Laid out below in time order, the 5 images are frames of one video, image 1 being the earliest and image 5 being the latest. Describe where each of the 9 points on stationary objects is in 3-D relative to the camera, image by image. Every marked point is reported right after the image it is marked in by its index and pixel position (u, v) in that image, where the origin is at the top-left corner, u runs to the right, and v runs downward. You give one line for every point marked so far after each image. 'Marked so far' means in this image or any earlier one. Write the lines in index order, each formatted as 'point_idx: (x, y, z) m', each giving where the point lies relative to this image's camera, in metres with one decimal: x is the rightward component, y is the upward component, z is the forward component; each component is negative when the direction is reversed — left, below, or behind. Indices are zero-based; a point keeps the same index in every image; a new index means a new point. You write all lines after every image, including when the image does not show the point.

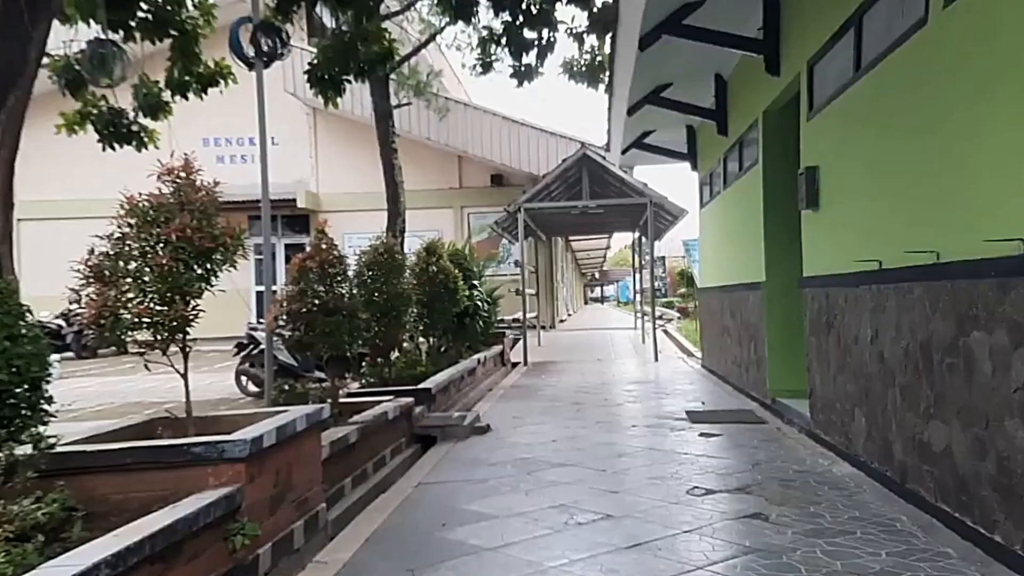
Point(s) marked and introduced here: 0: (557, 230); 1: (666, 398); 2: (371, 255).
0: (+1.0, +1.4, +15.4) m
1: (+1.8, -1.3, +7.9) m
2: (-1.5, +0.3, +7.0) m
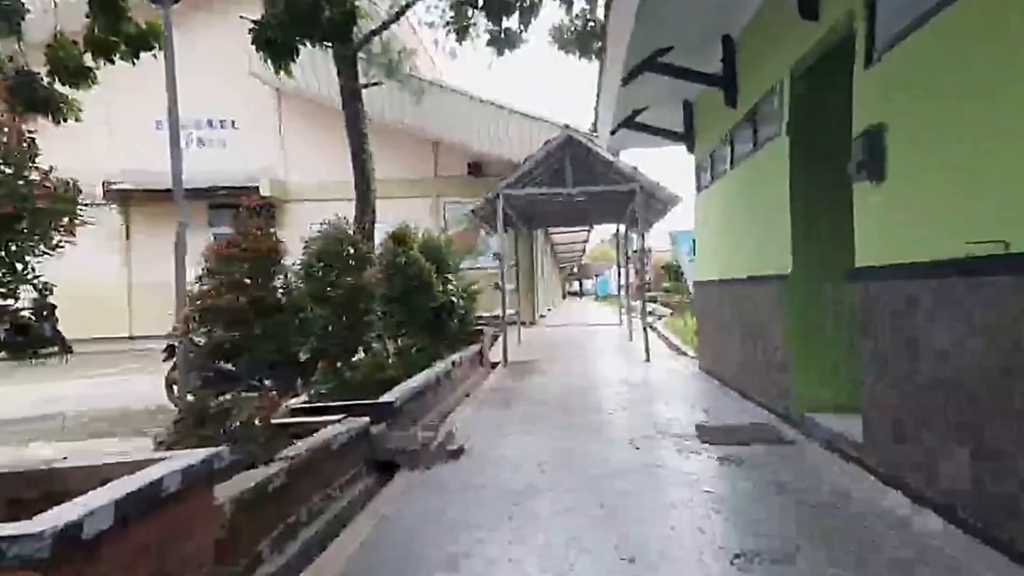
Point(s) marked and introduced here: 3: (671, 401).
0: (+0.6, +1.5, +14.4) m
1: (+1.5, -1.2, +6.9) m
2: (-1.7, +0.4, +5.9) m
3: (+1.6, -1.2, +6.9) m
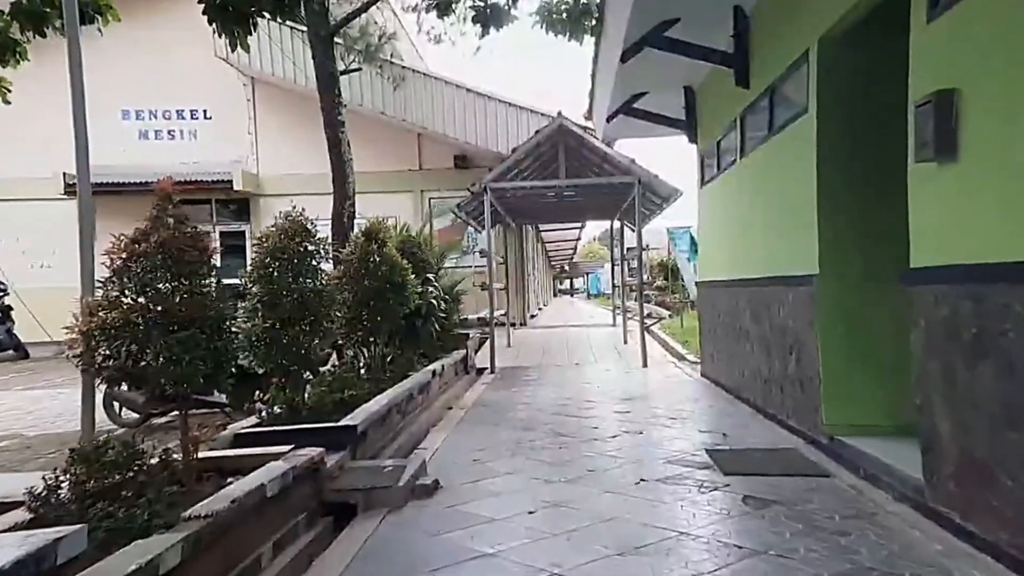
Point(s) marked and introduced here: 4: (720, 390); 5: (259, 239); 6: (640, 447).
0: (+0.3, +1.5, +13.6) m
1: (+1.4, -1.2, +6.2) m
2: (-1.8, +0.4, +5.1) m
3: (+1.5, -1.2, +6.2) m
4: (+2.3, -1.2, +7.3) m
5: (-2.0, +0.4, +5.2) m
6: (+1.0, -1.3, +5.2) m
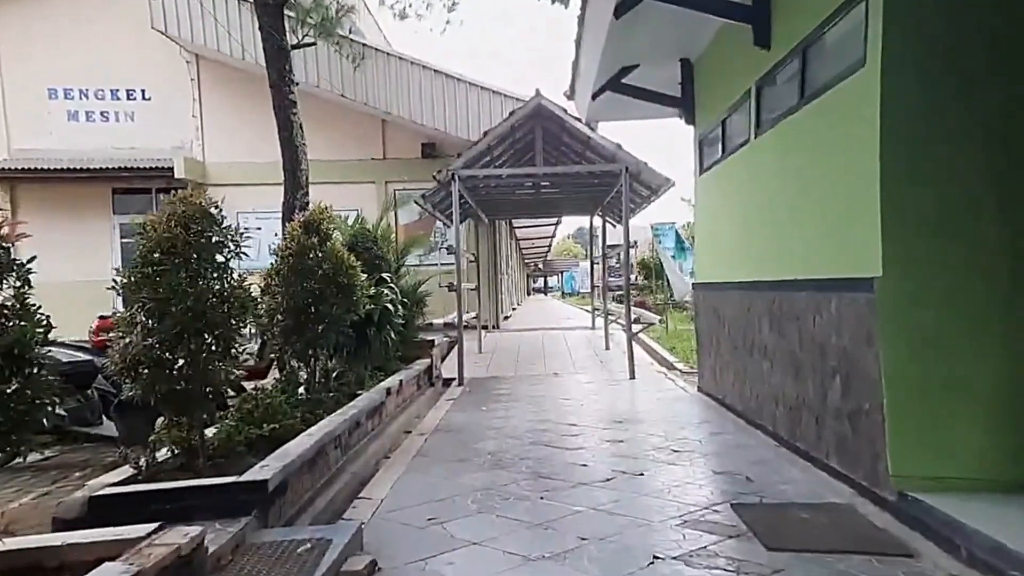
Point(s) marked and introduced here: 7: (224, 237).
0: (-0.2, +1.5, +12.4) m
1: (+1.2, -1.3, +5.0) m
2: (-2.0, +0.4, +3.9) m
3: (+1.2, -1.3, +5.1) m
4: (+2.0, -1.2, +6.2) m
5: (-2.2, +0.4, +3.9) m
6: (+0.8, -1.3, +4.0) m
7: (-1.7, +0.3, +3.9) m
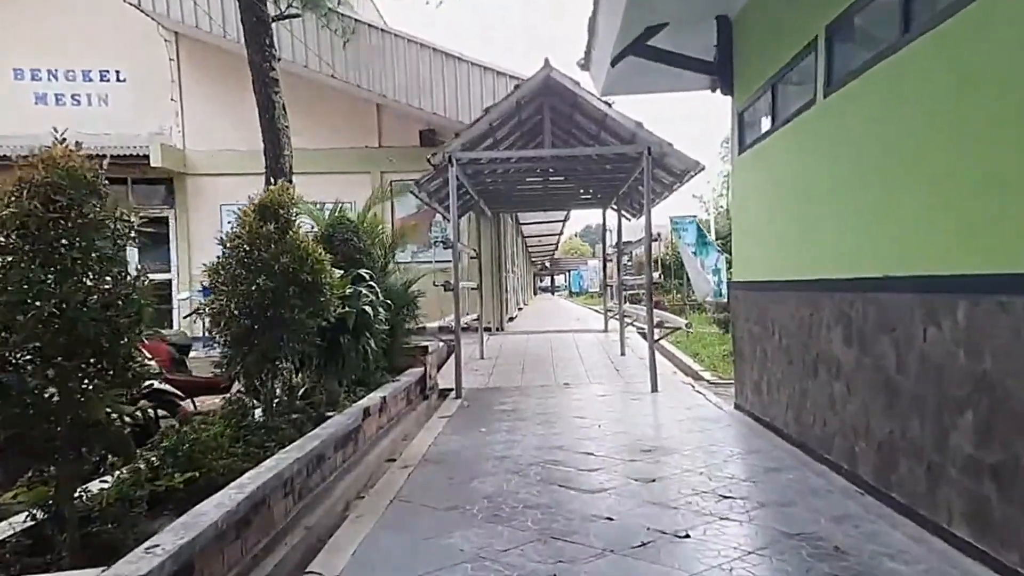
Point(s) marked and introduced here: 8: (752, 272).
0: (-0.1, +1.5, +11.3) m
1: (+1.2, -1.3, +3.9) m
2: (-2.0, +0.4, +2.8) m
3: (+1.3, -1.3, +3.9) m
4: (+2.0, -1.2, +5.1) m
5: (-2.2, +0.4, +2.8) m
6: (+0.8, -1.3, +2.9) m
7: (-1.7, +0.3, +2.8) m
8: (+2.2, +0.2, +6.0) m
